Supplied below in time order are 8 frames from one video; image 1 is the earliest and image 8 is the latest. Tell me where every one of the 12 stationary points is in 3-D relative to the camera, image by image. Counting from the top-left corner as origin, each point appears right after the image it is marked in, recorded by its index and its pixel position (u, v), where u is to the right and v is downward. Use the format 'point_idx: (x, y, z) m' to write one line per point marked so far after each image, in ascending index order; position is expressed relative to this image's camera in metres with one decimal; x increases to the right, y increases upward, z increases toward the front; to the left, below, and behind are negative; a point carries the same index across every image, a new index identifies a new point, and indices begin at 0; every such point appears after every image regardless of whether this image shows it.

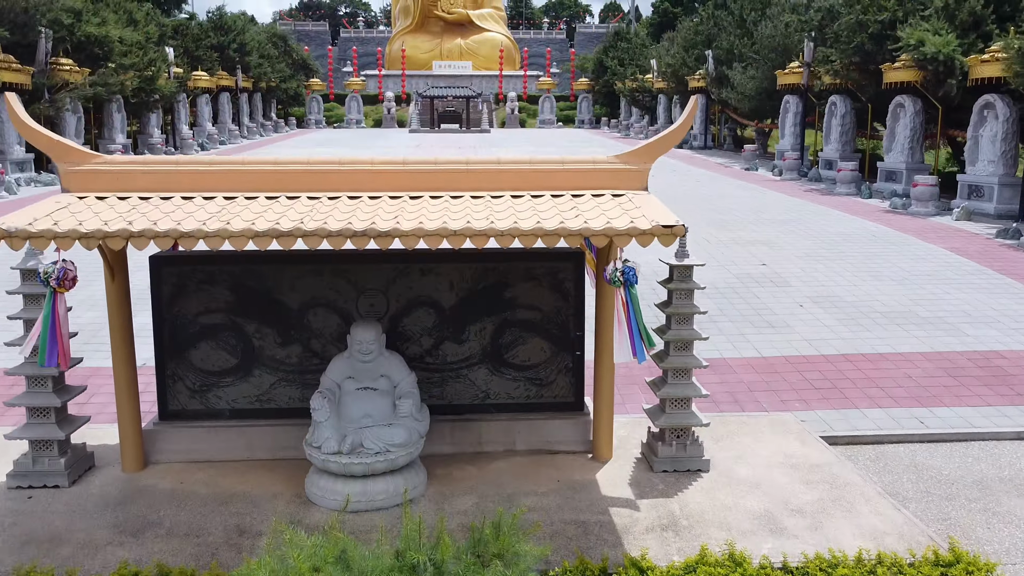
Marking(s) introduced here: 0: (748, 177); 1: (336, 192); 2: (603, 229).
0: (+3.3, +1.5, +14.5) m
1: (-0.5, +0.3, +3.2) m
2: (+0.2, +0.2, +2.8) m
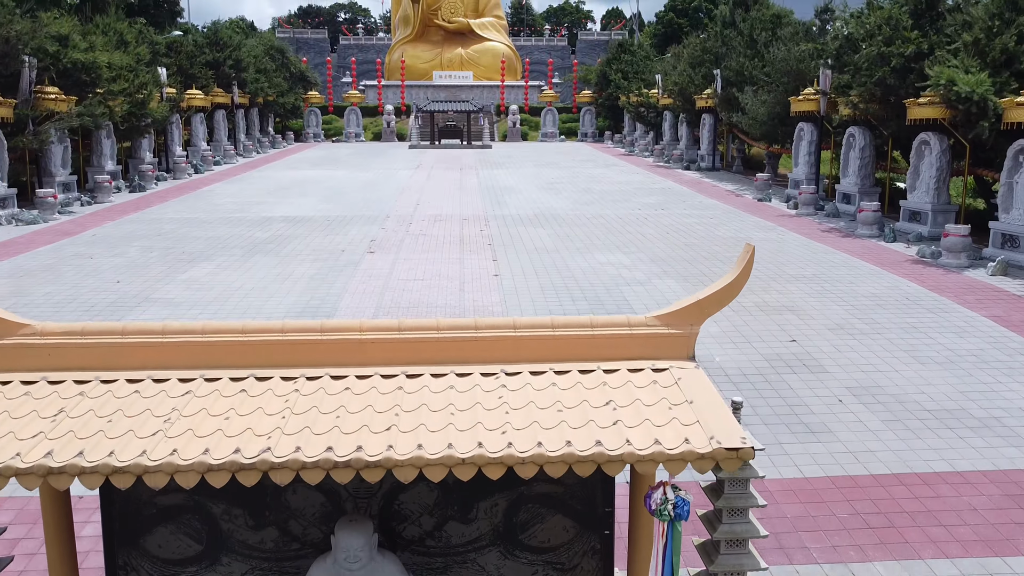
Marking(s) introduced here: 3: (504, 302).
0: (+3.3, +1.0, +14.0) m
1: (-0.5, -0.2, +2.6) m
2: (+0.3, -0.3, +2.2) m
3: (-0.1, -0.1, +7.8) m
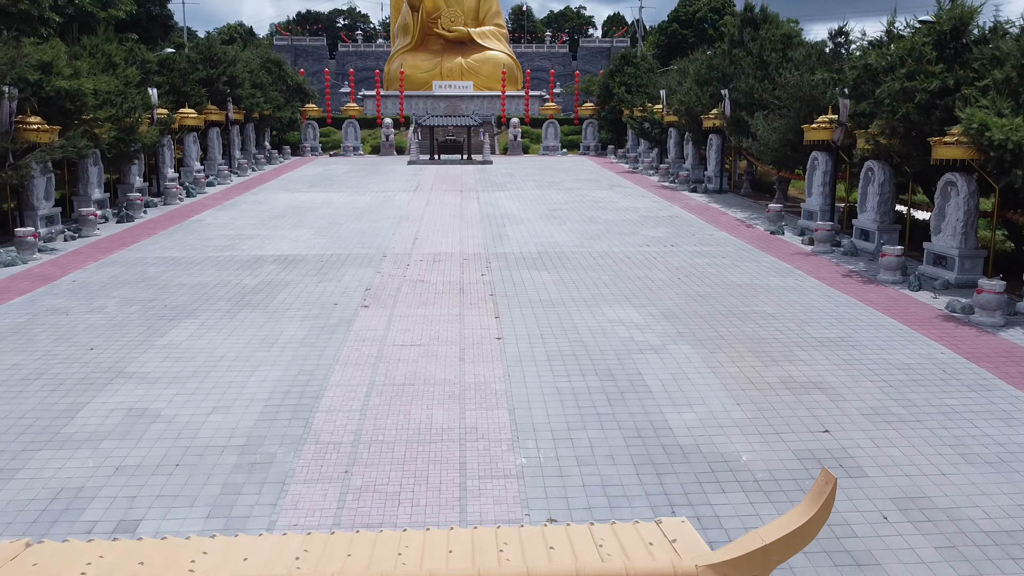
0: (+3.3, +0.5, +13.4) m
1: (-0.5, -0.7, +2.0) m
2: (+0.3, -0.8, +1.6) m
3: (0.0, -0.6, +7.2) m
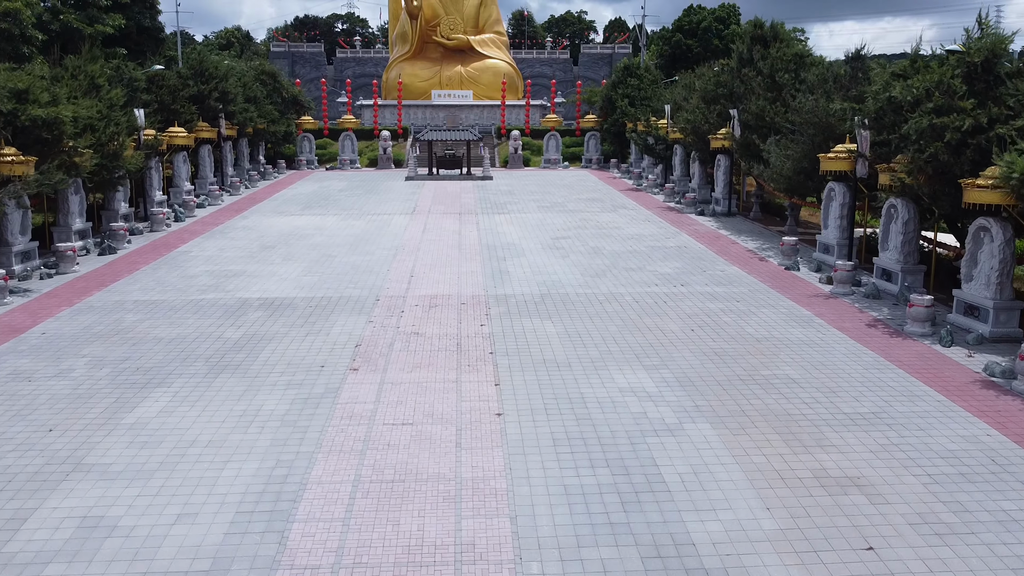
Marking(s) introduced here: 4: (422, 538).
0: (+3.4, 0.0, +12.6) m
1: (-0.4, -1.2, +1.3) m
2: (+0.3, -1.3, +0.9) m
3: (0.0, -1.1, +6.4) m
4: (-0.5, -1.3, +5.5) m
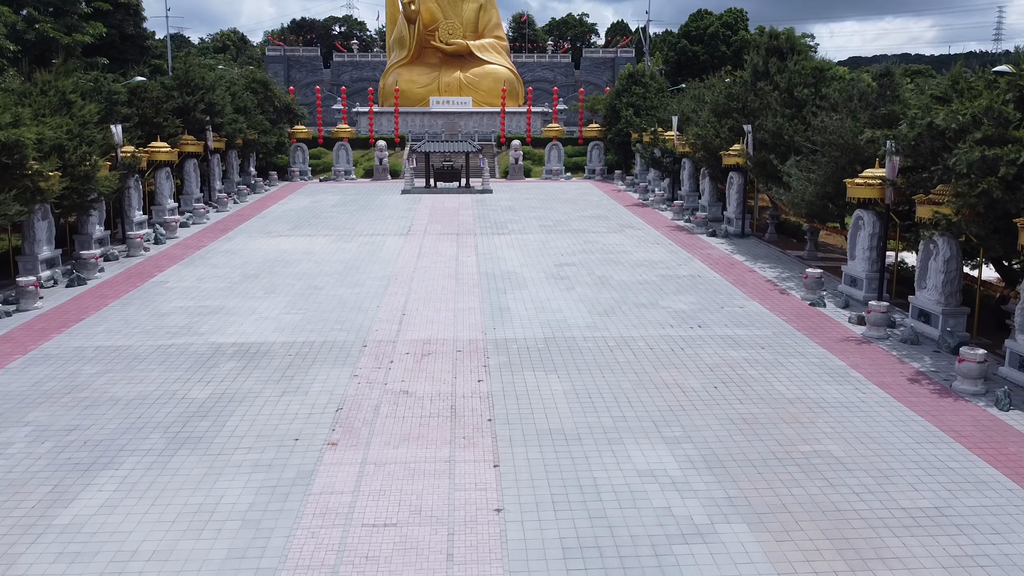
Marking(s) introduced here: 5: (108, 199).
0: (+3.4, -0.4, +11.5) m
1: (-0.4, -1.6, +0.2) m
2: (+0.3, -1.8, -0.2) m
3: (0.0, -1.5, +5.4) m
4: (-0.5, -1.8, +4.4) m
5: (-6.4, +1.4, +16.6) m
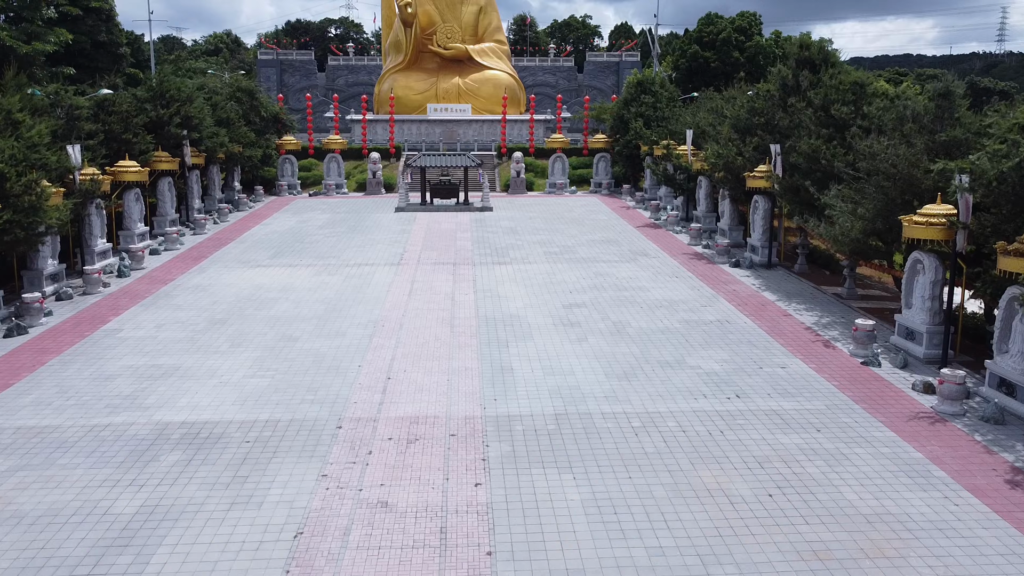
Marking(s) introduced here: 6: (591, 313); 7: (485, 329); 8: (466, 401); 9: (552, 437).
0: (+3.4, -1.0, +9.8) m
1: (-0.4, -2.2, -1.5) m
2: (+0.4, -2.4, -2.0) m
3: (0.0, -2.1, +3.6) m
4: (-0.4, -2.3, +2.6) m
5: (-6.3, +0.8, +14.9) m
6: (+1.0, -0.3, +13.4) m
7: (-0.3, -0.5, +12.5) m
8: (-0.4, -1.0, +9.5) m
9: (+0.3, -1.2, +8.5) m
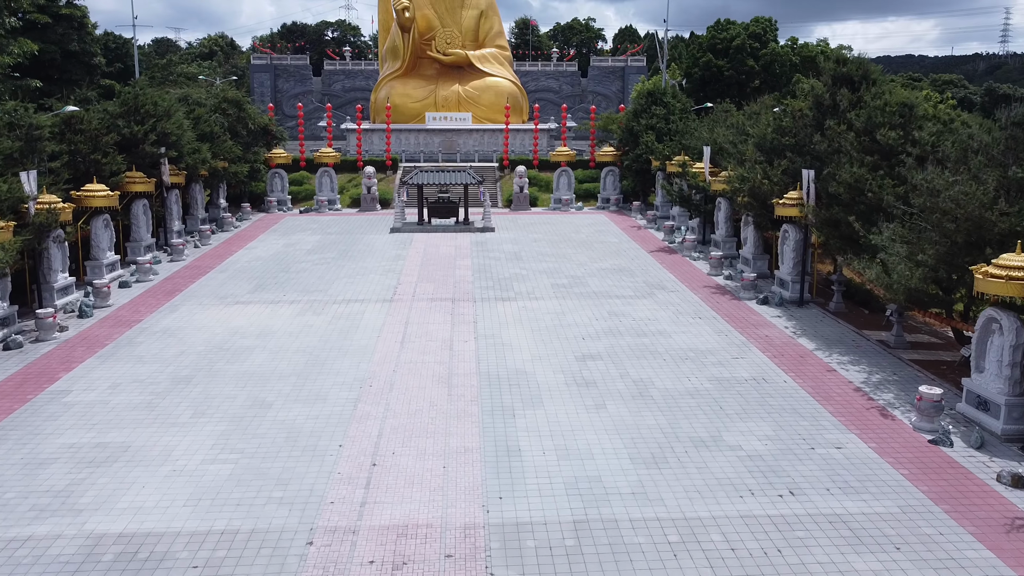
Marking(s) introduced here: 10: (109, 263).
0: (+3.5, -1.6, +8.2) m
1: (-0.3, -2.8, -3.2) m
2: (+0.4, -2.9, -3.6) m
3: (+0.1, -2.7, +2.0) m
4: (-0.4, -2.9, +1.0) m
5: (-6.3, +0.3, +13.2) m
6: (+1.1, -0.9, +11.8) m
7: (-0.3, -1.1, +10.8) m
8: (-0.3, -1.6, +7.9) m
9: (+0.4, -1.8, +6.9) m
10: (-6.5, +0.4, +16.9) m
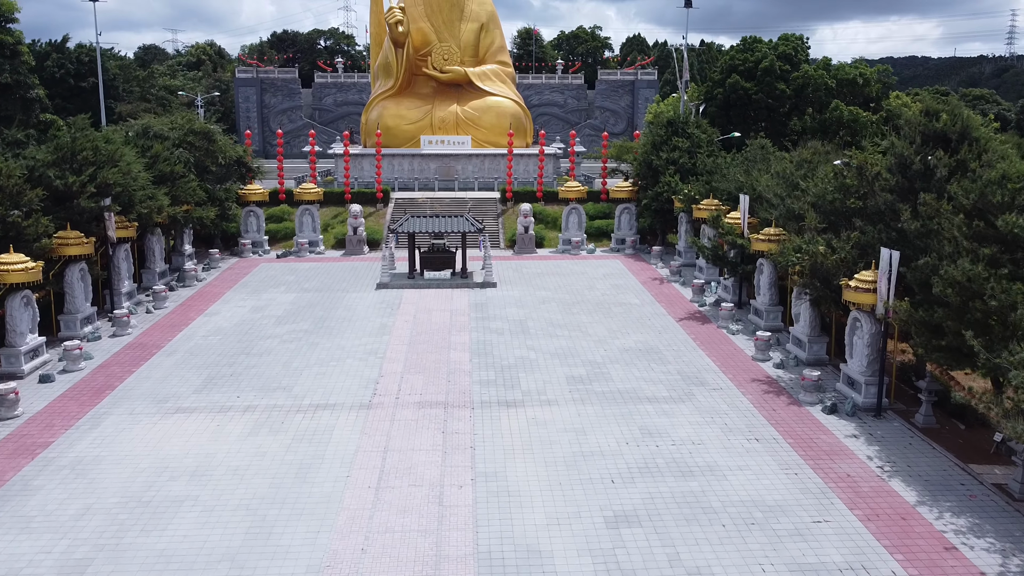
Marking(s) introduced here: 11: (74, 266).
0: (+3.5, -2.8, +5.2) m
1: (-0.3, -4.0, -6.2) m
2: (+0.5, -4.2, -6.6) m
3: (+0.2, -3.9, -1.0) m
4: (-0.3, -4.1, -2.0) m
5: (-6.2, -1.0, +10.2) m
6: (+1.2, -2.1, +8.8) m
7: (-0.2, -2.3, +7.8) m
8: (-0.3, -2.8, +4.9) m
9: (+0.5, -3.0, +3.9) m
10: (-6.4, -0.8, +13.9) m
11: (-6.5, +0.3, +15.6) m
